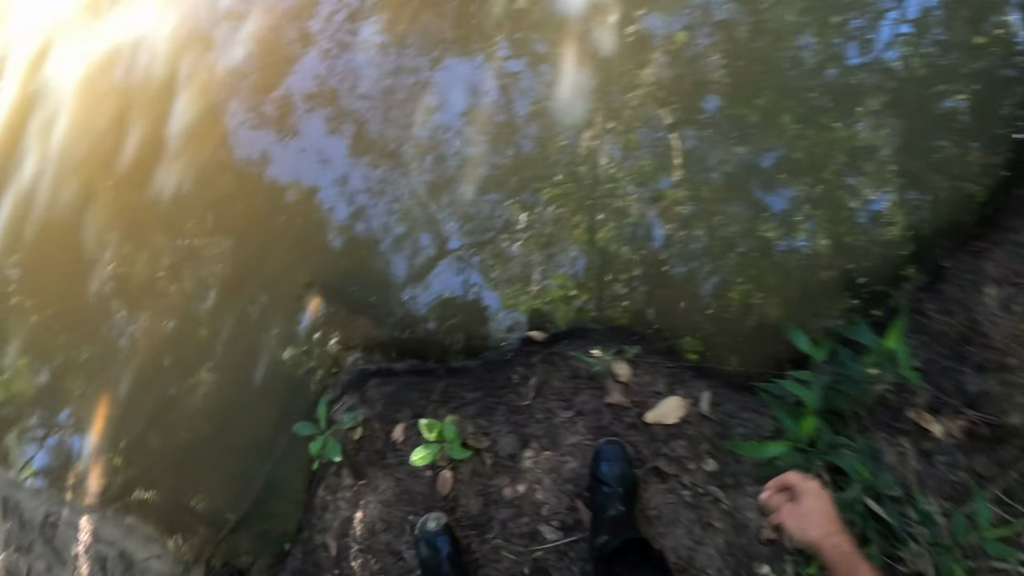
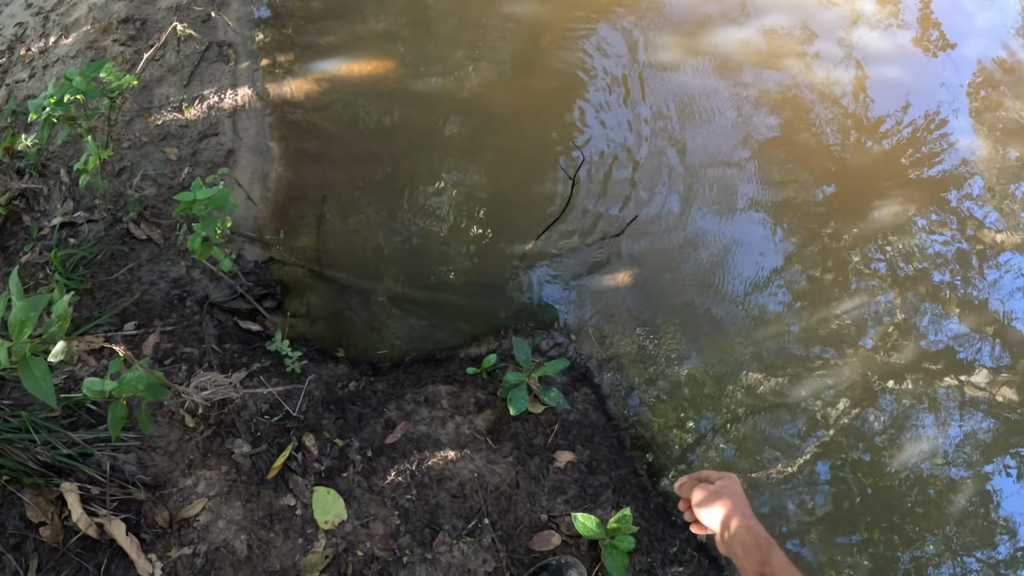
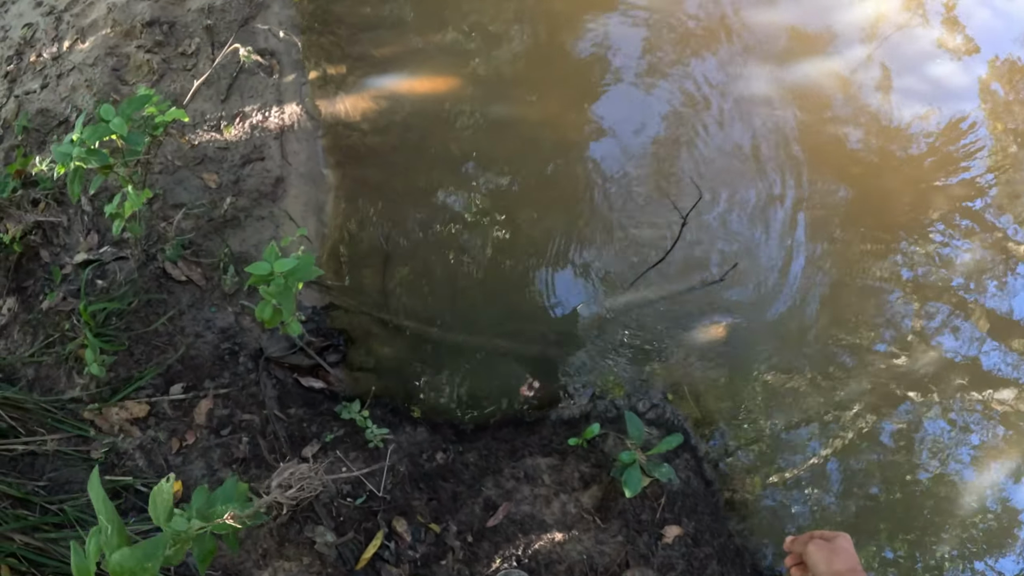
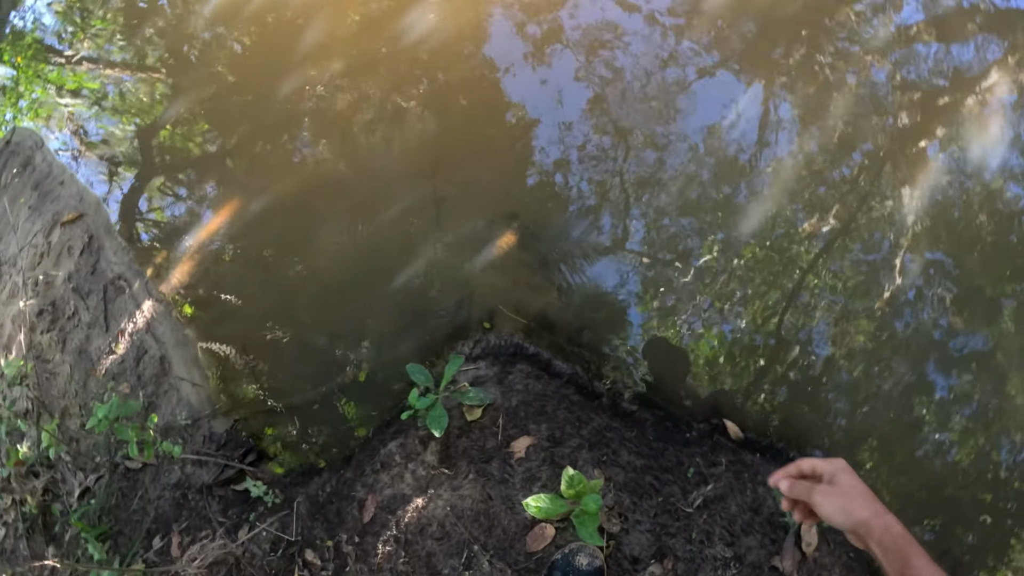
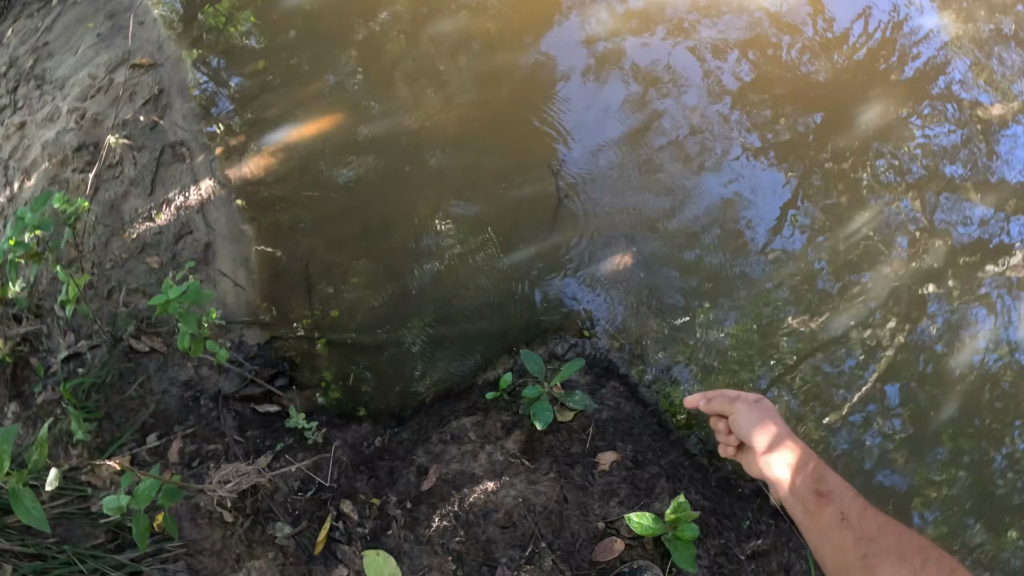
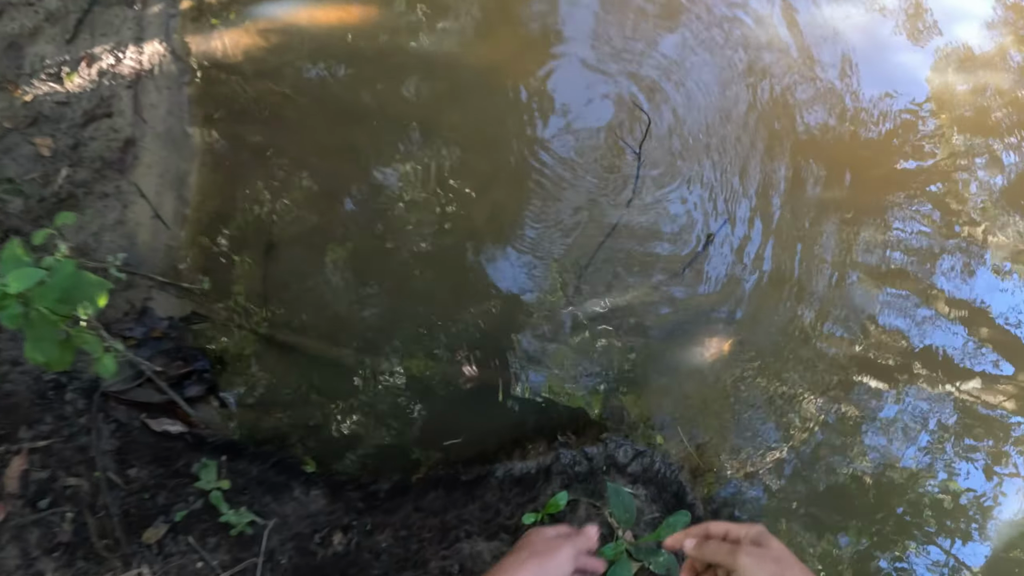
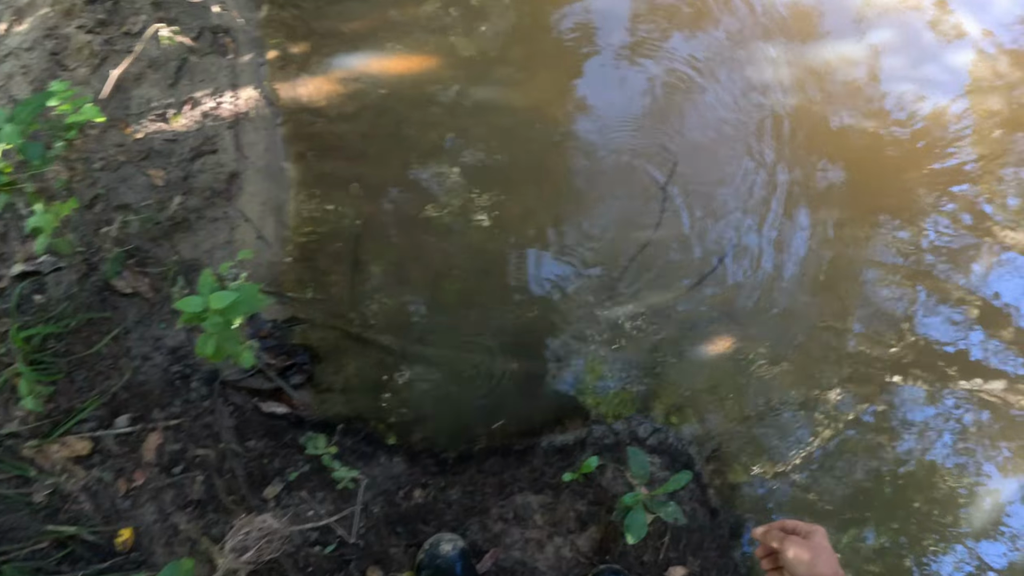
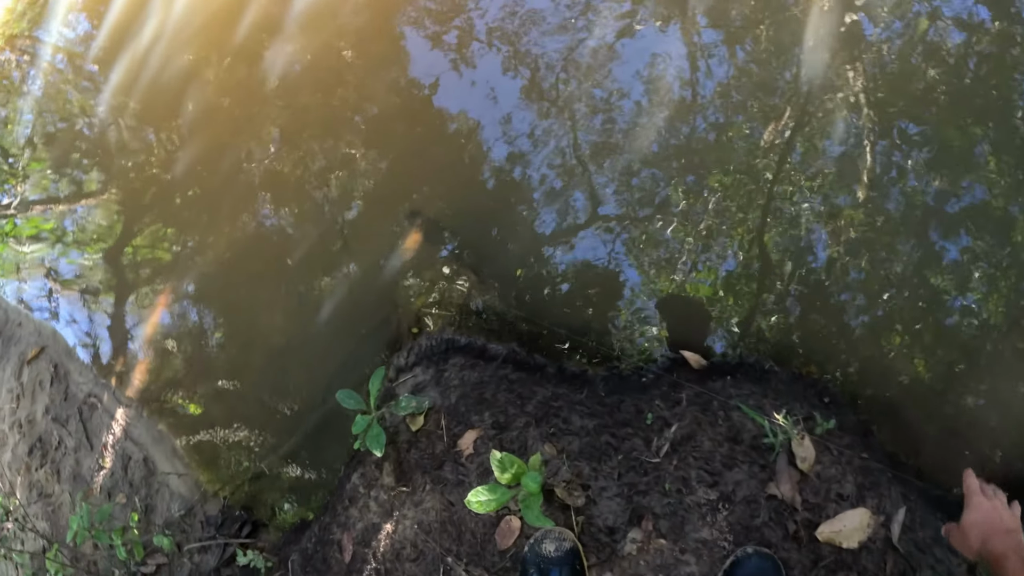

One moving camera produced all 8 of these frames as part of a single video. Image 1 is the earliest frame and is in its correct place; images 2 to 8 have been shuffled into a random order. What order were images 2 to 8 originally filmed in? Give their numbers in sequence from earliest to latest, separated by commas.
8, 4, 5, 2, 3, 7, 6
